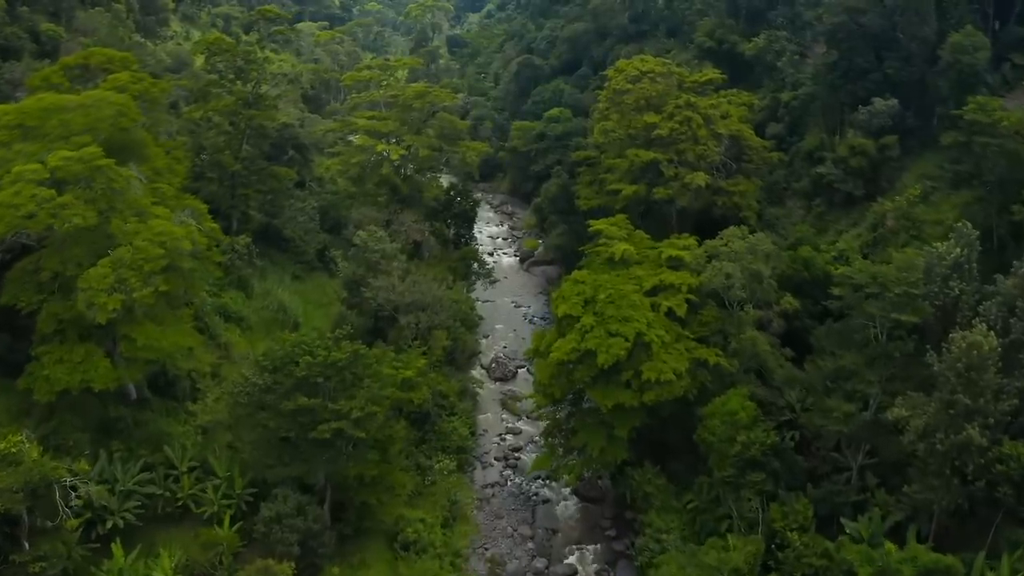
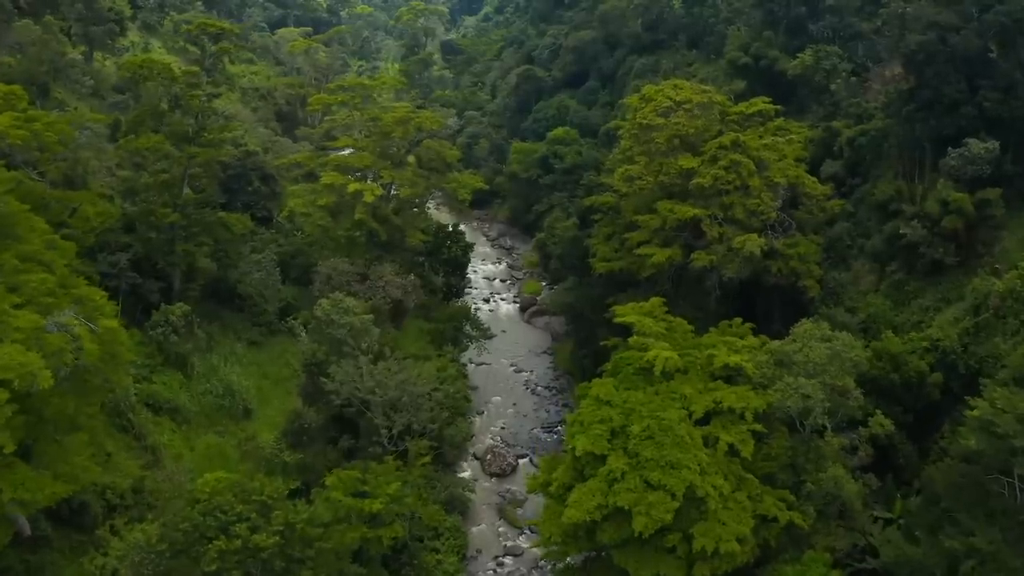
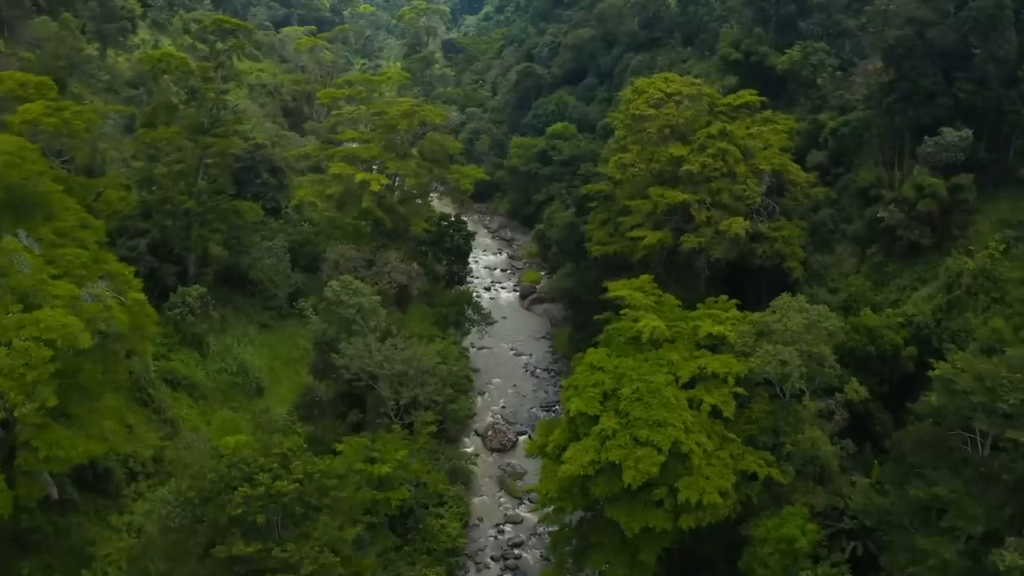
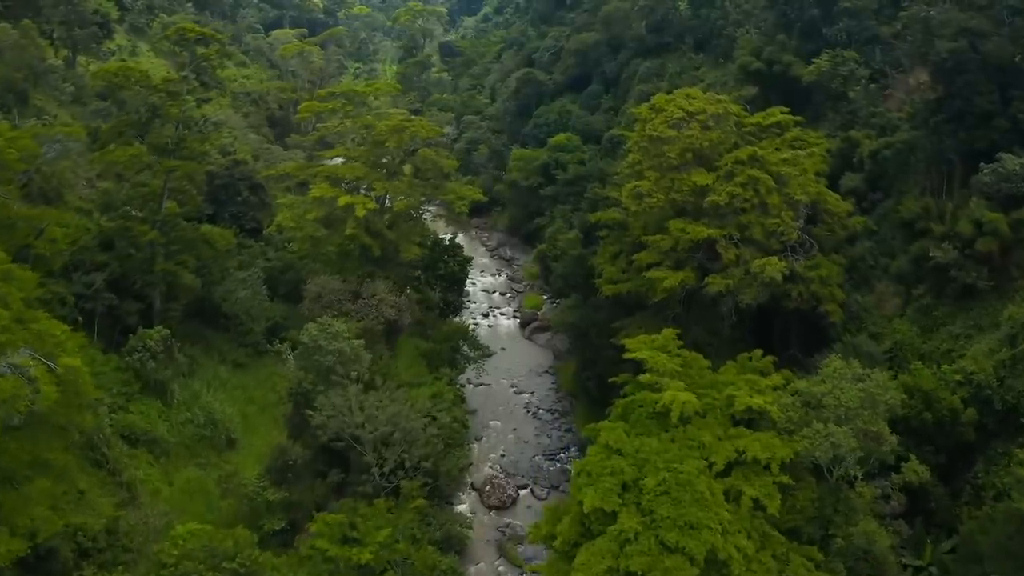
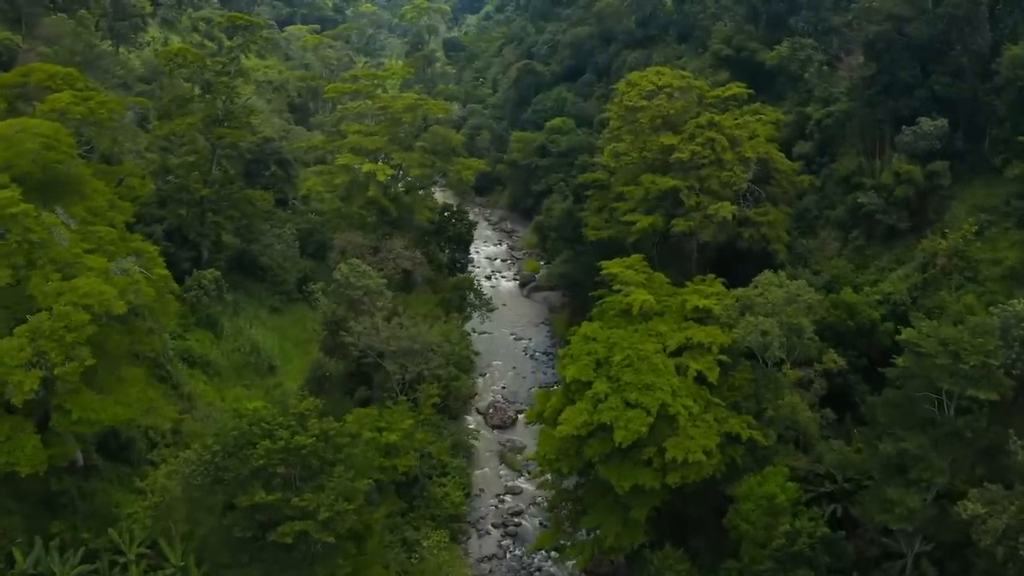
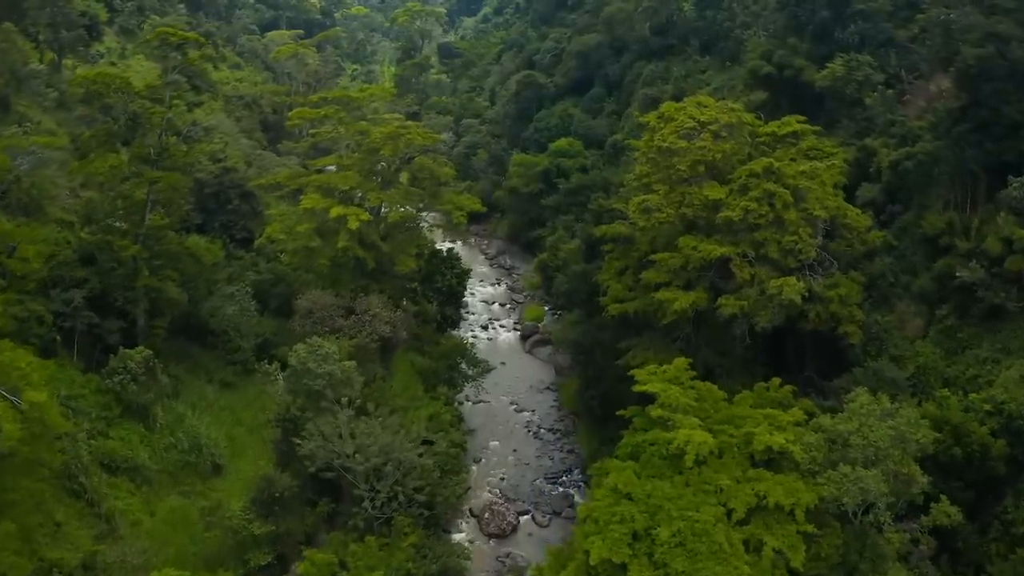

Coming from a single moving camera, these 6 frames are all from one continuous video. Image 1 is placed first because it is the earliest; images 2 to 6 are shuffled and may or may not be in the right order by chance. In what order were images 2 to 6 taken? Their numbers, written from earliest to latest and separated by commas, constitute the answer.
5, 3, 2, 4, 6
